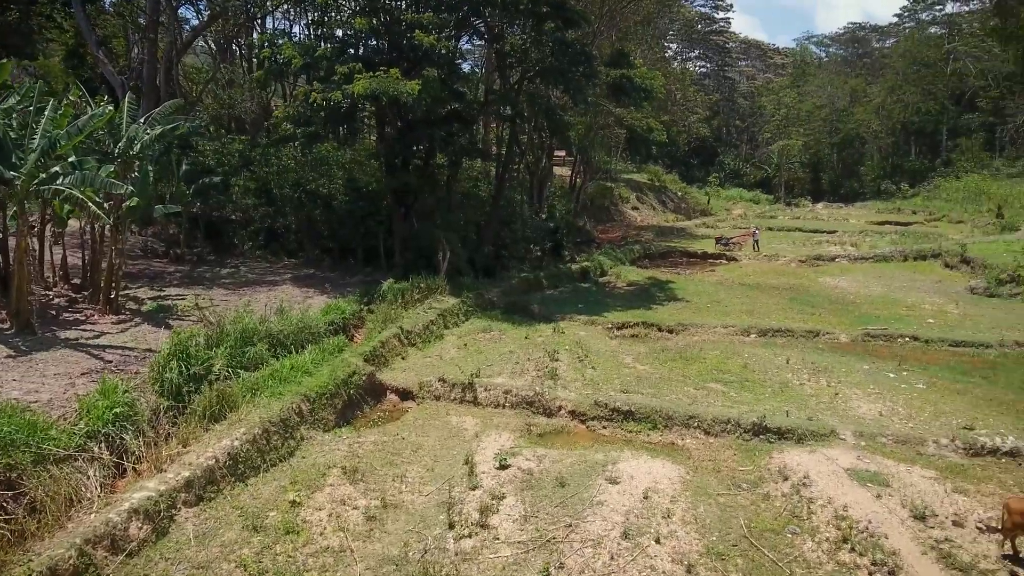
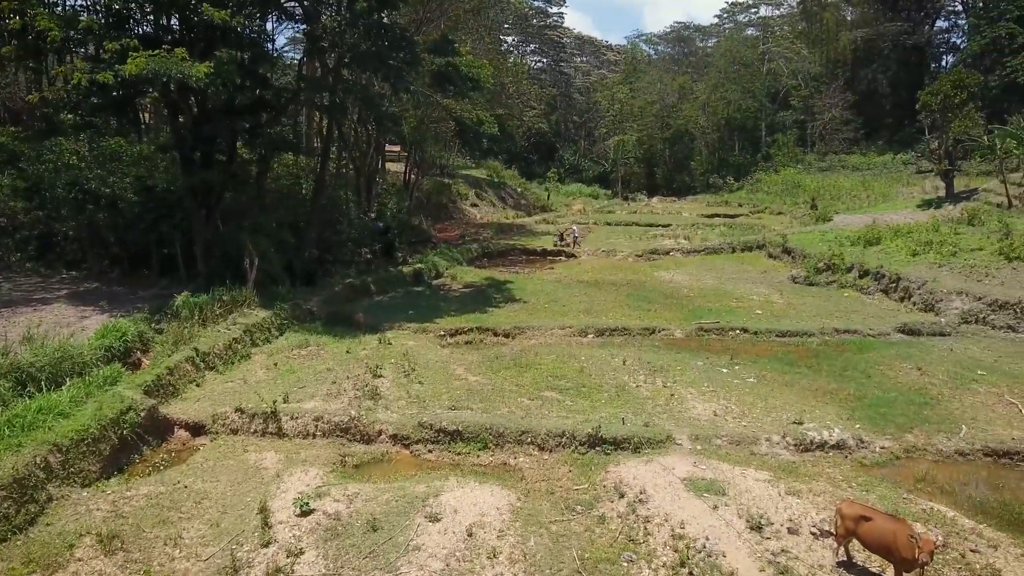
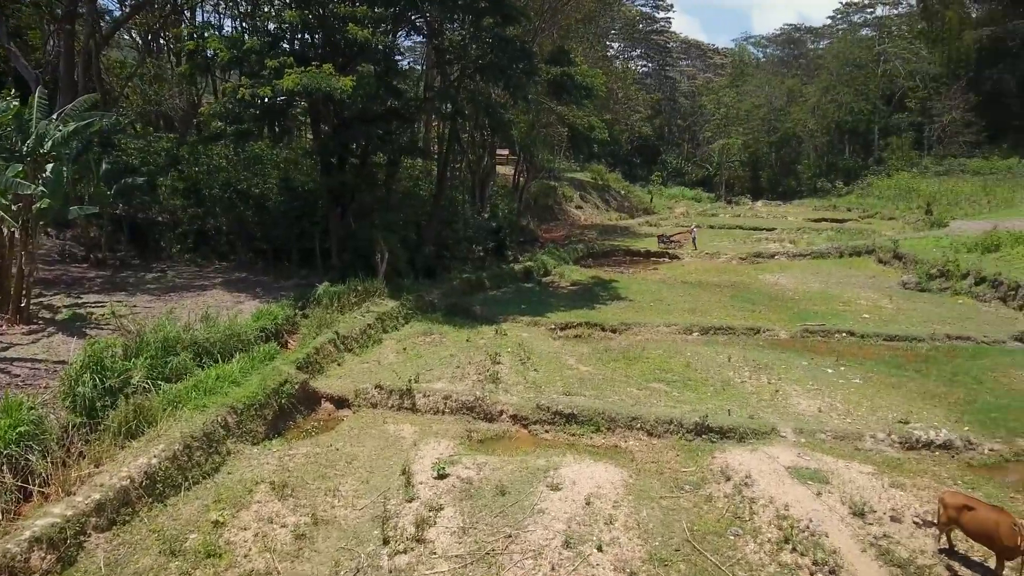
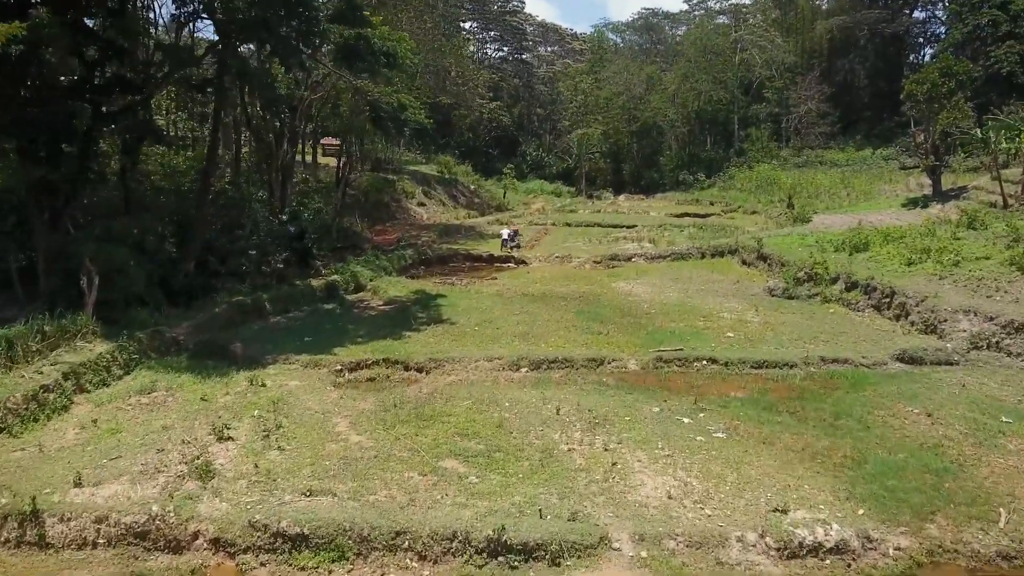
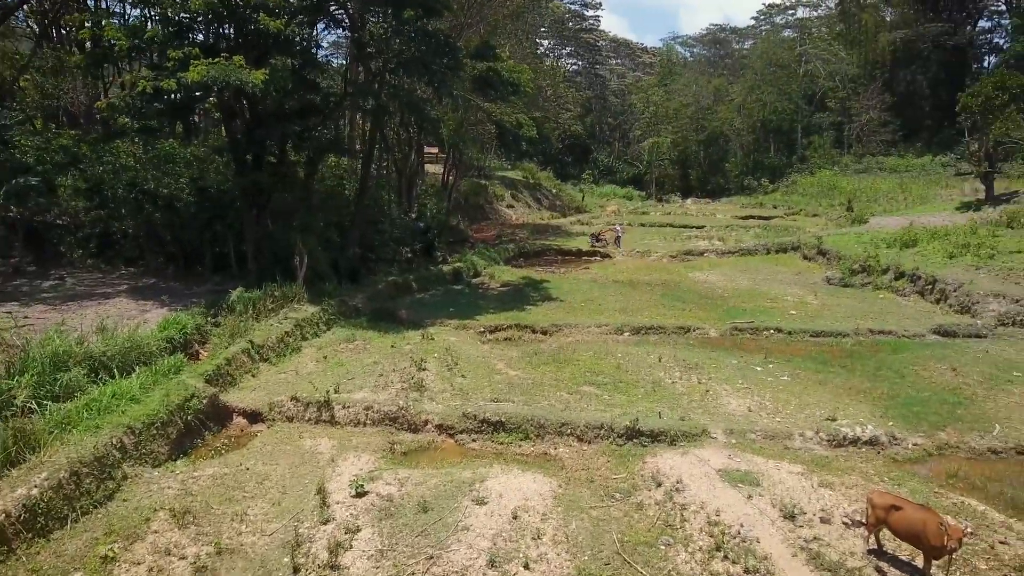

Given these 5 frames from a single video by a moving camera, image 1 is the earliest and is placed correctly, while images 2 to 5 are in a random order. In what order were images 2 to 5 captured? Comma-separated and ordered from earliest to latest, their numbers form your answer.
3, 5, 2, 4
